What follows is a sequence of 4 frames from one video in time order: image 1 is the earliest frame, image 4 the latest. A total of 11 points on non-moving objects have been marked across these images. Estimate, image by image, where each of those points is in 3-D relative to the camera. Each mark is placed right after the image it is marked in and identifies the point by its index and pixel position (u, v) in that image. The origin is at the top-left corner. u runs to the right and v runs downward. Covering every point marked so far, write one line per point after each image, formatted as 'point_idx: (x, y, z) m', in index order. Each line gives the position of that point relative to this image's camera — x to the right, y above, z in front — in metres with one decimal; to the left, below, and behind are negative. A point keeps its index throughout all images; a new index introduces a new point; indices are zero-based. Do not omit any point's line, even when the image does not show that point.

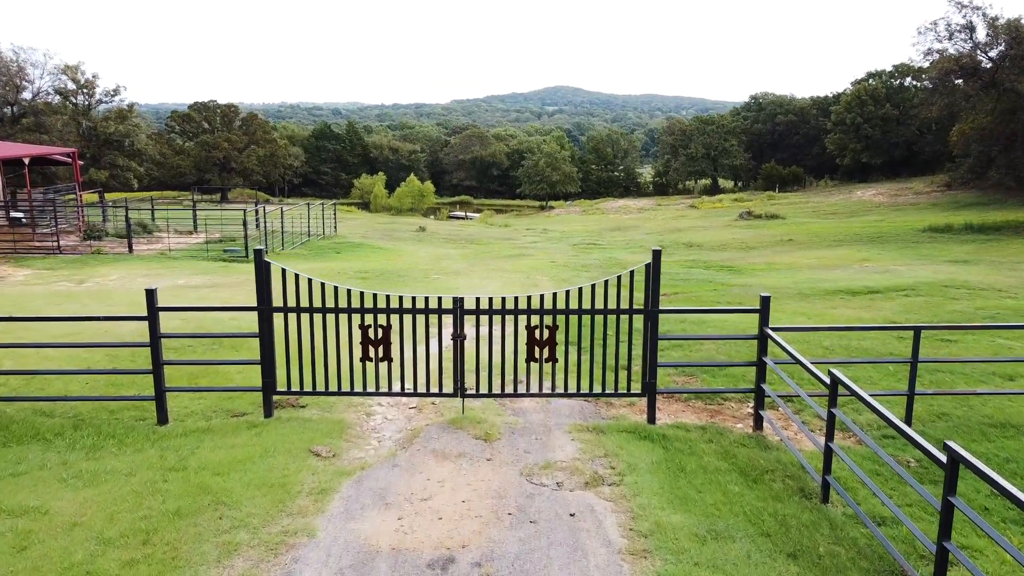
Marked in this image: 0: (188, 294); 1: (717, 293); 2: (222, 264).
0: (-5.6, -0.1, +13.6) m
1: (+3.8, -0.1, +14.5) m
2: (-7.1, +0.6, +19.2) m
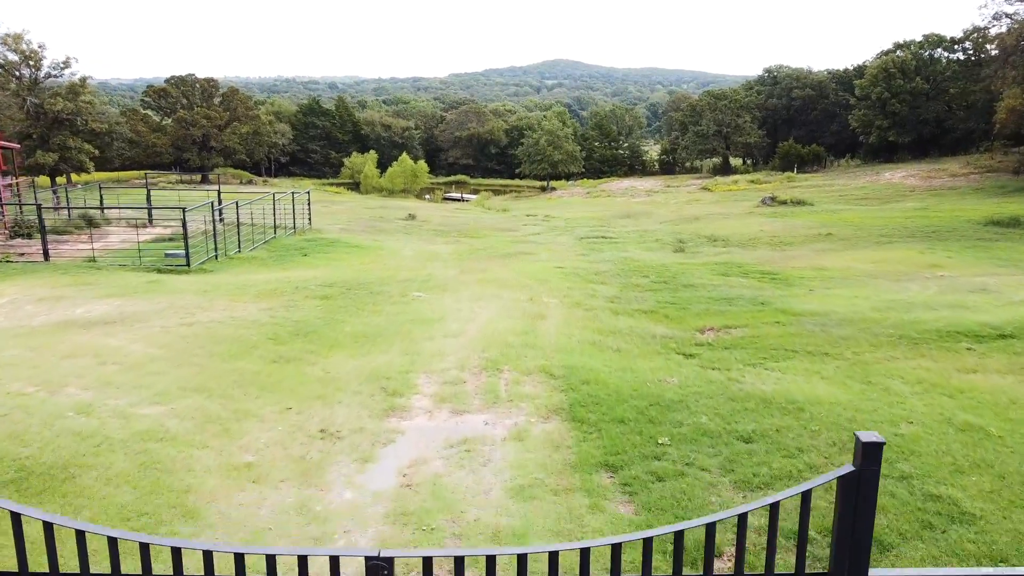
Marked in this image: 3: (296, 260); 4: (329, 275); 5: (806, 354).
0: (-5.6, -0.6, +10.0) m
1: (+3.8, -0.6, +10.9) m
2: (-7.1, +0.2, +15.6) m
3: (-5.3, +0.7, +19.4) m
4: (-4.1, +0.3, +17.5) m
5: (+3.6, -0.8, +9.6) m
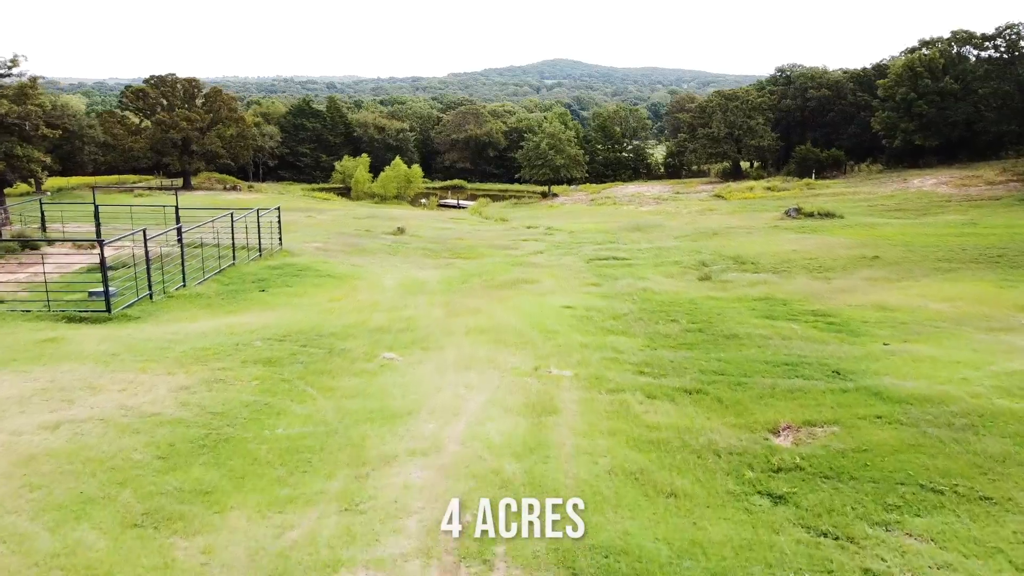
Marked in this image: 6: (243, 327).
0: (-5.6, -1.5, +6.7) m
1: (+3.8, -1.5, +7.6) m
2: (-7.1, -0.7, +12.3) m
3: (-5.3, -0.2, +16.1) m
4: (-4.1, -0.6, +14.2) m
5: (+3.6, -1.7, +6.3) m
6: (-4.6, -0.7, +13.6) m
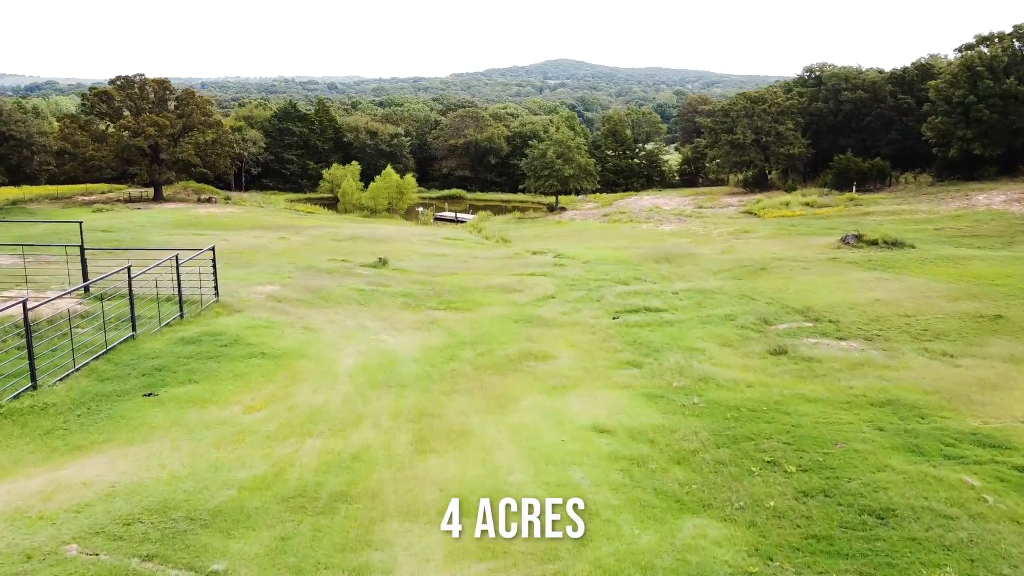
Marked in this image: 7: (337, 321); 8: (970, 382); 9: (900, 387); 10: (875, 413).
0: (-5.5, -3.0, +1.3) m
1: (+3.8, -3.0, +2.2) m
2: (-7.0, -2.1, +6.9) m
3: (-5.2, -1.7, +10.7) m
4: (-4.0, -2.1, +8.8) m
5: (+3.6, -3.2, +0.9) m
6: (-4.6, -2.1, +8.2) m
7: (-3.9, -0.7, +17.4) m
8: (+7.4, -1.5, +12.7) m
9: (+6.1, -1.6, +12.5) m
10: (+5.2, -1.8, +11.3) m
